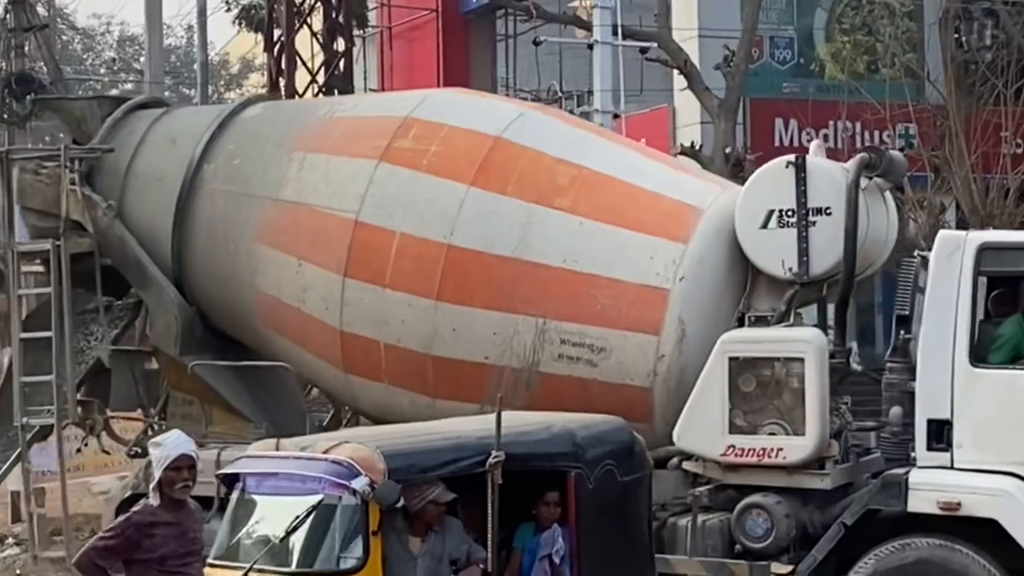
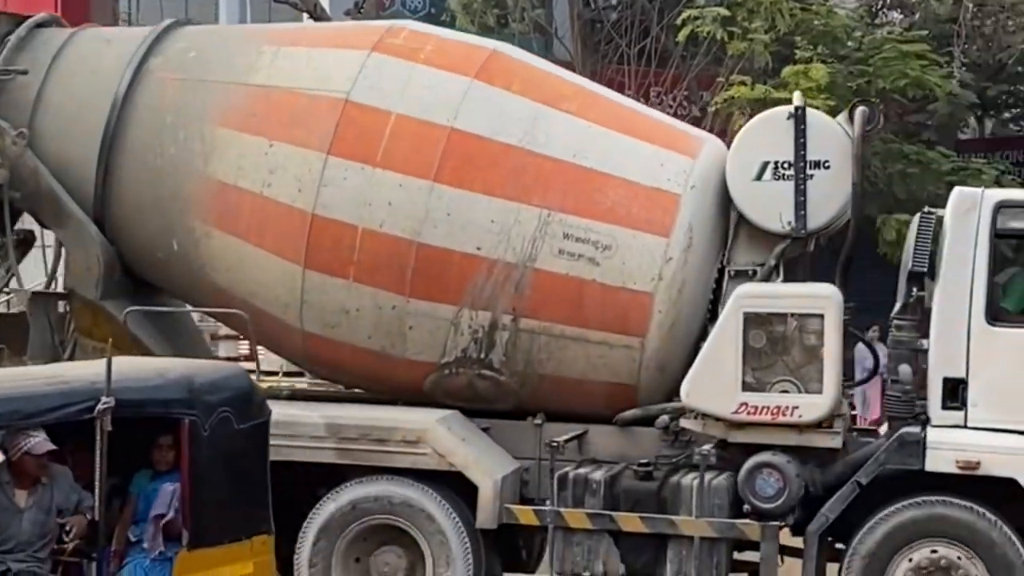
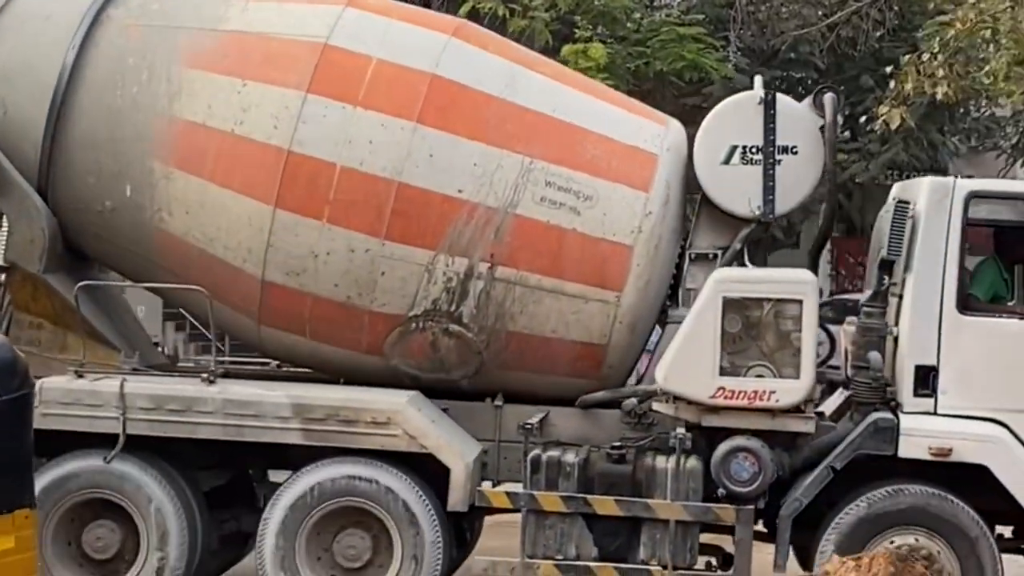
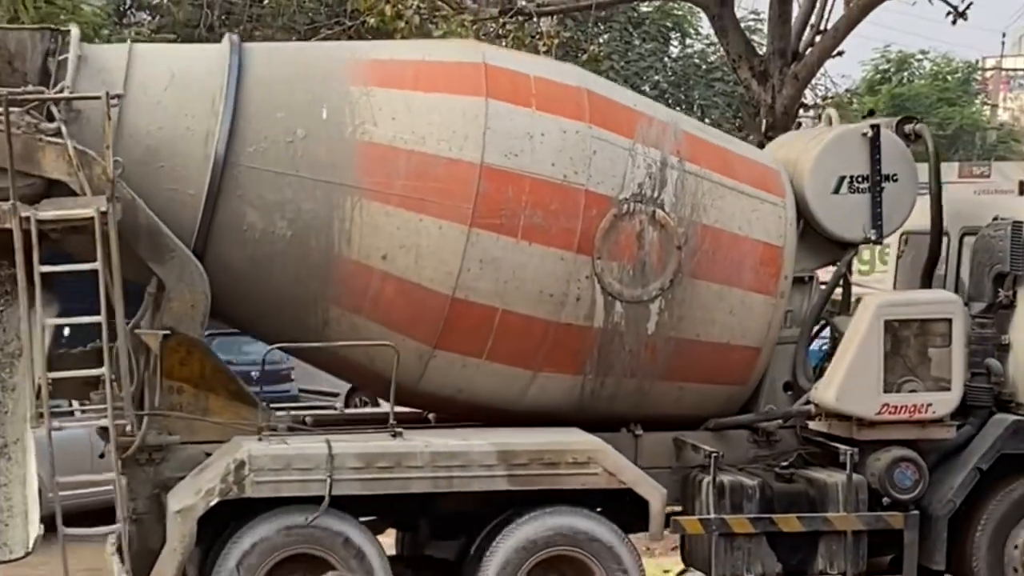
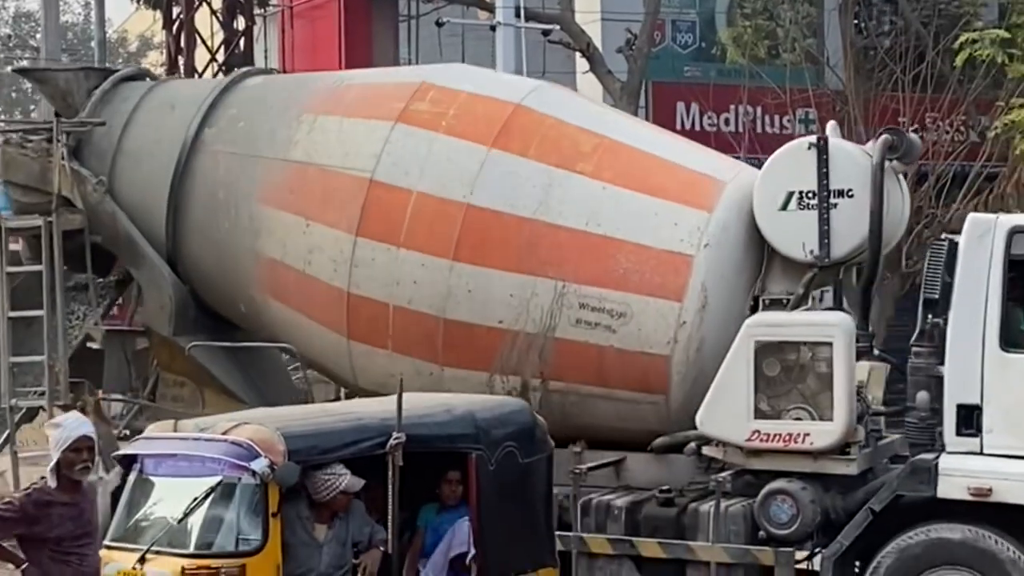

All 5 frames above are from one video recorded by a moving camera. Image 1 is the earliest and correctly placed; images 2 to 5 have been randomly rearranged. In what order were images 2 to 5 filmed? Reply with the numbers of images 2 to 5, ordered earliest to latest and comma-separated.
5, 2, 3, 4
